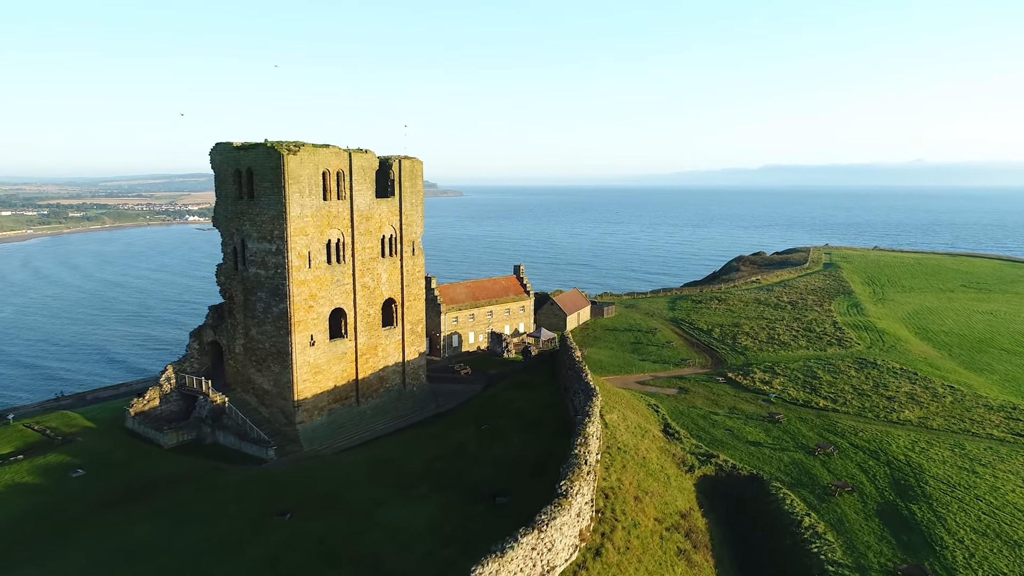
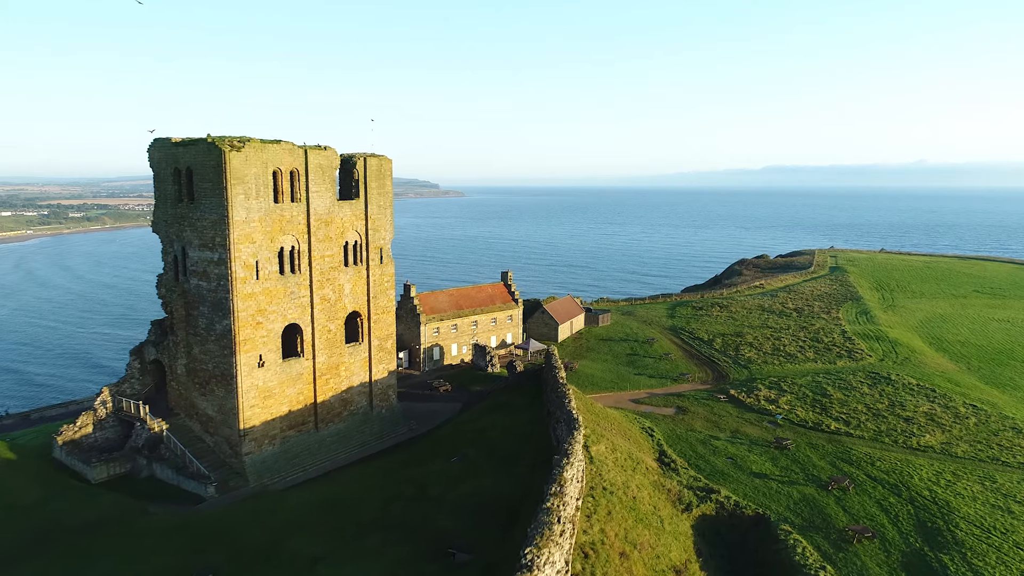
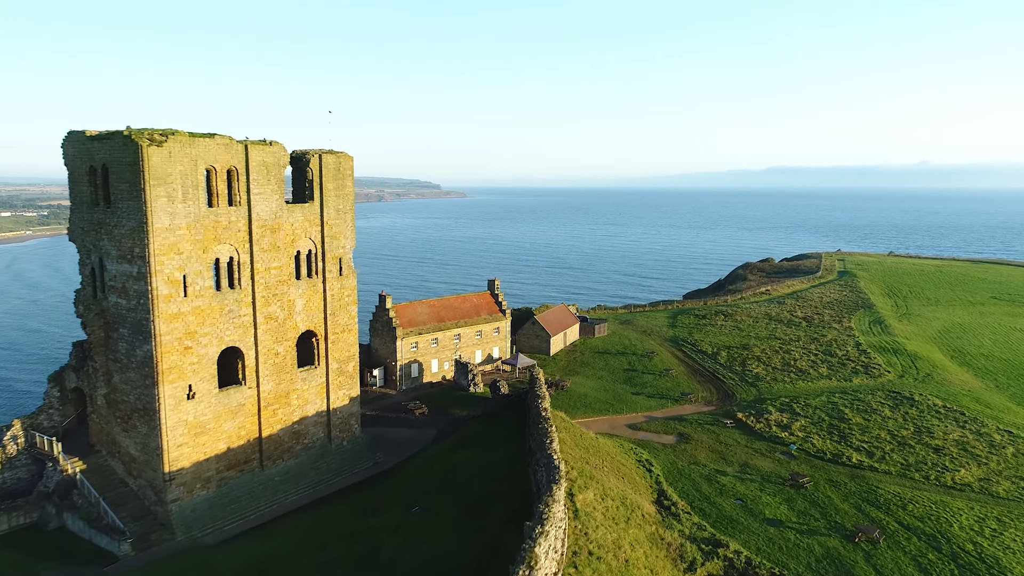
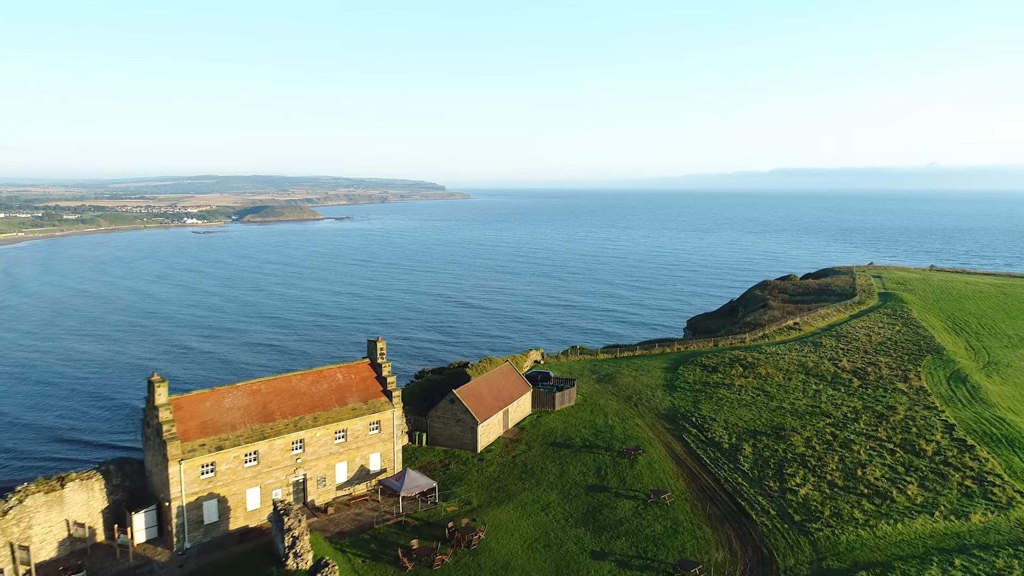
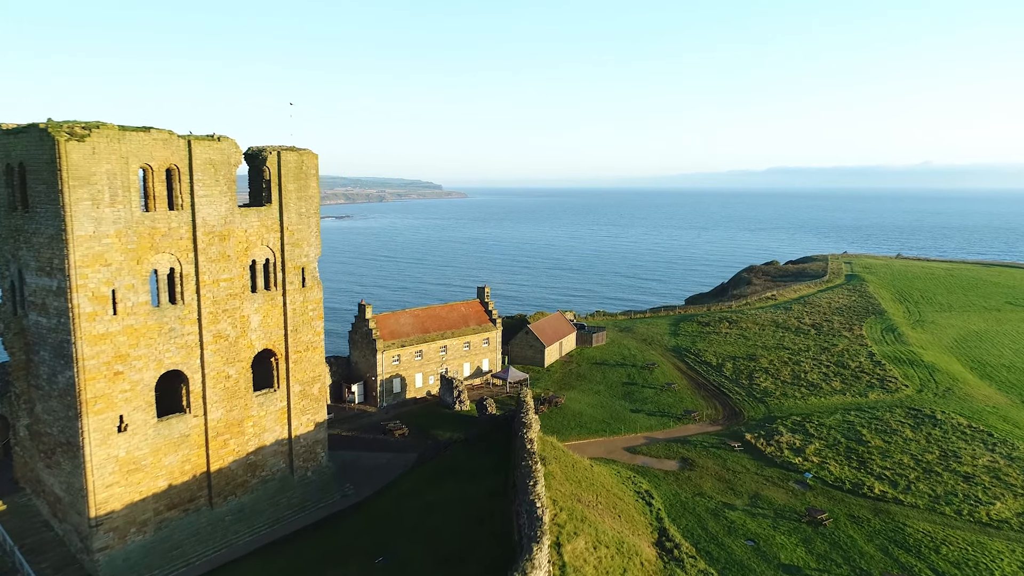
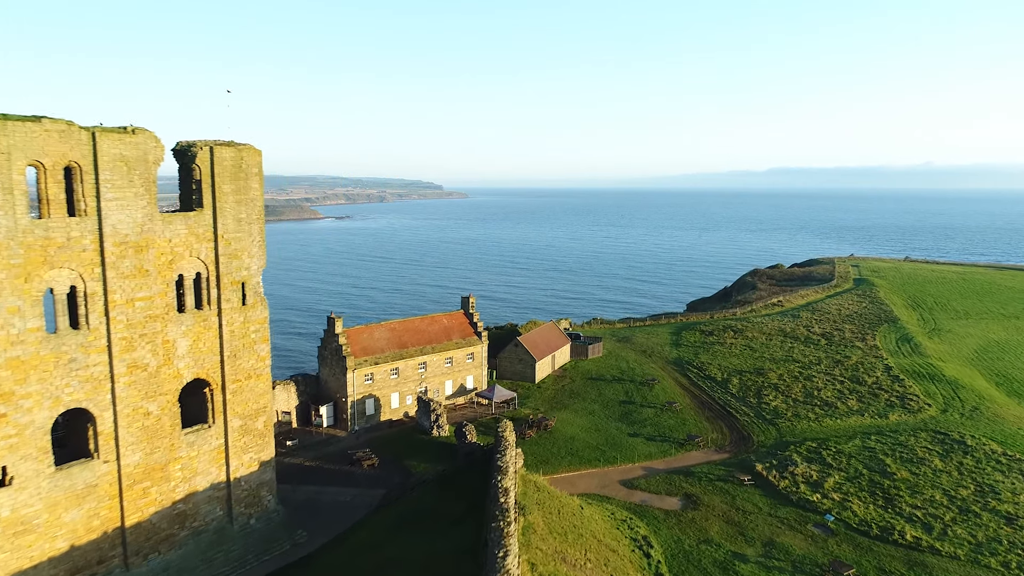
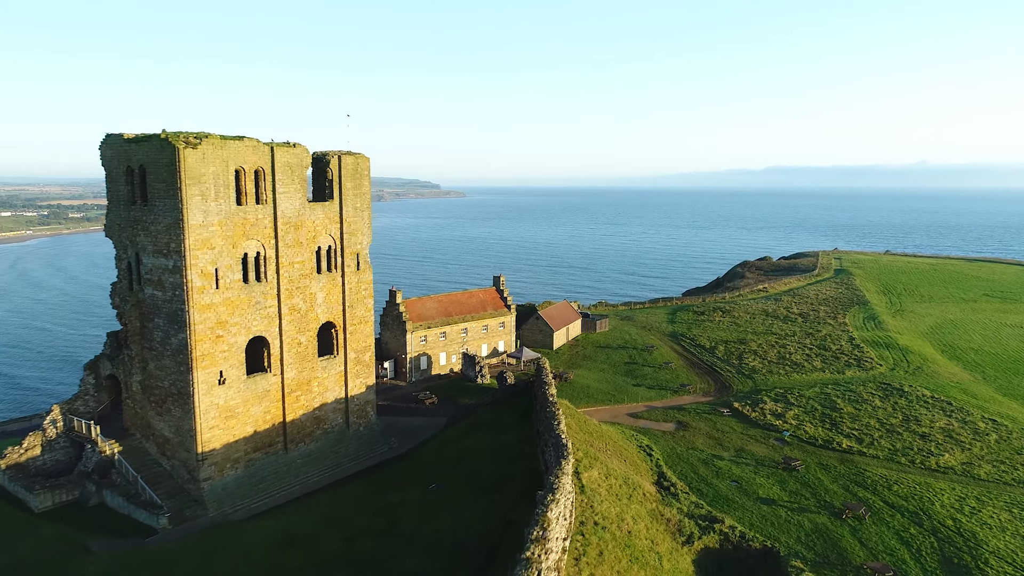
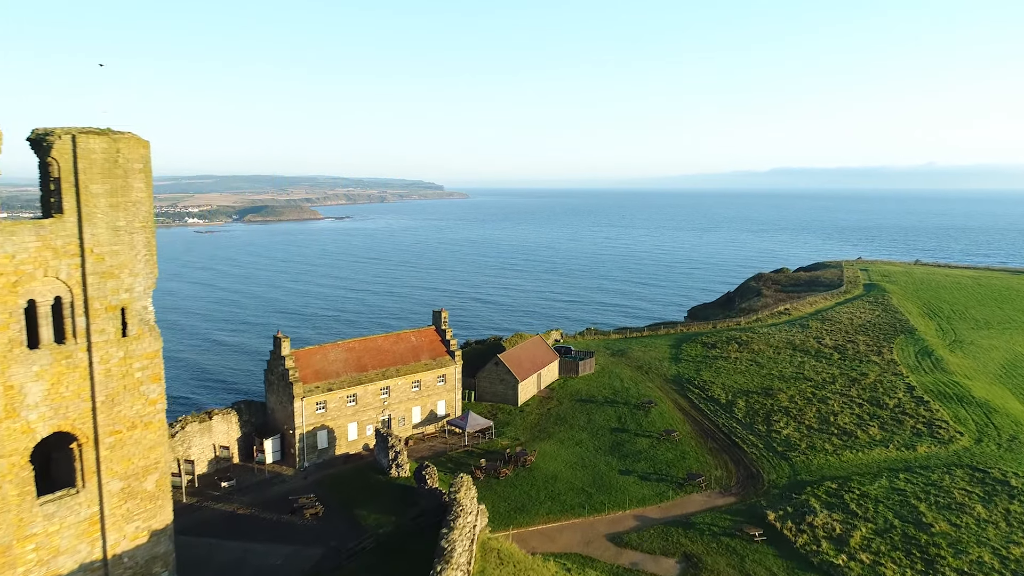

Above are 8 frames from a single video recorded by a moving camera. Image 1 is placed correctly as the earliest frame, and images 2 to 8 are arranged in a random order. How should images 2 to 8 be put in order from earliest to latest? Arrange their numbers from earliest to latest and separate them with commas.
2, 7, 3, 5, 6, 8, 4
